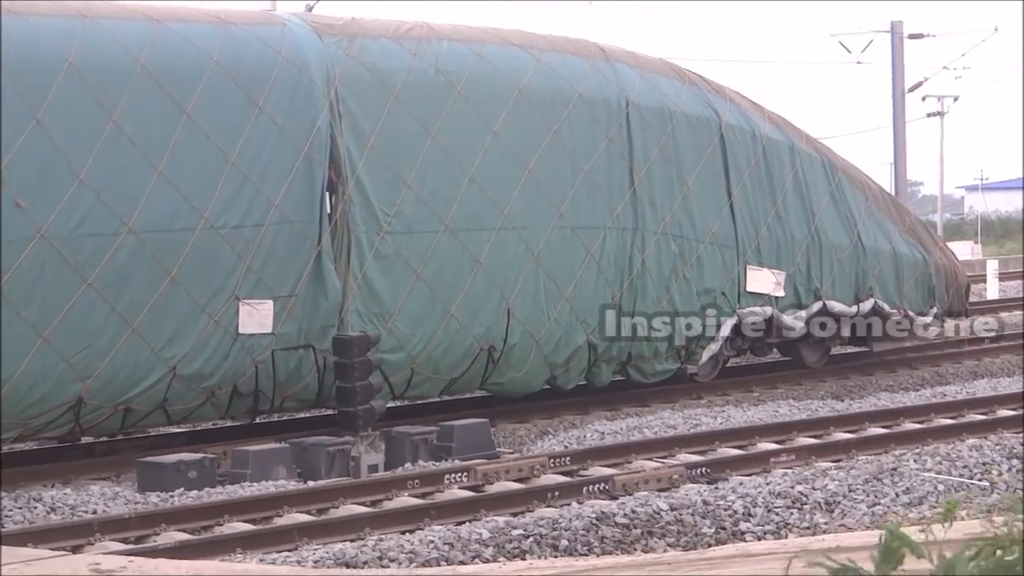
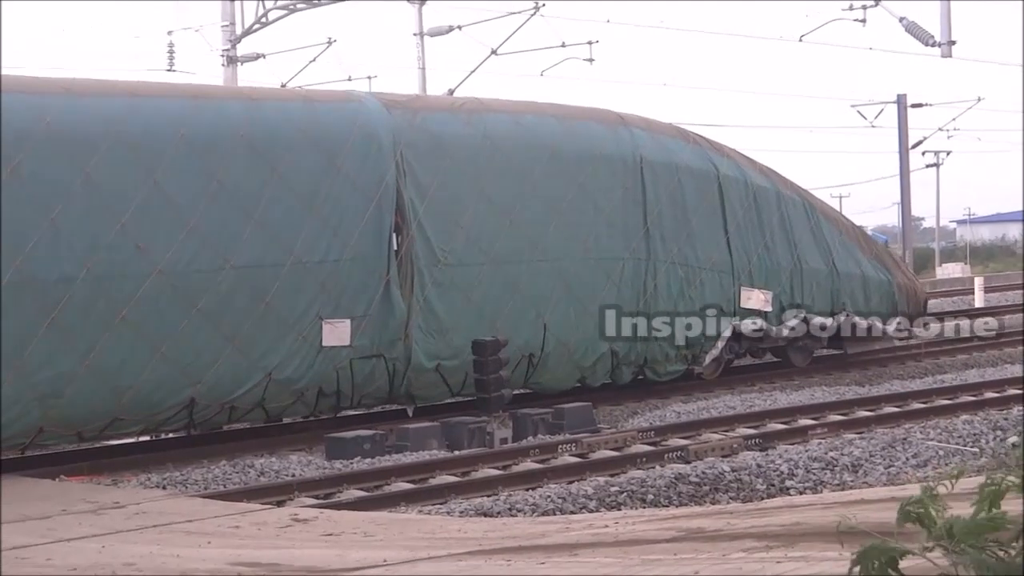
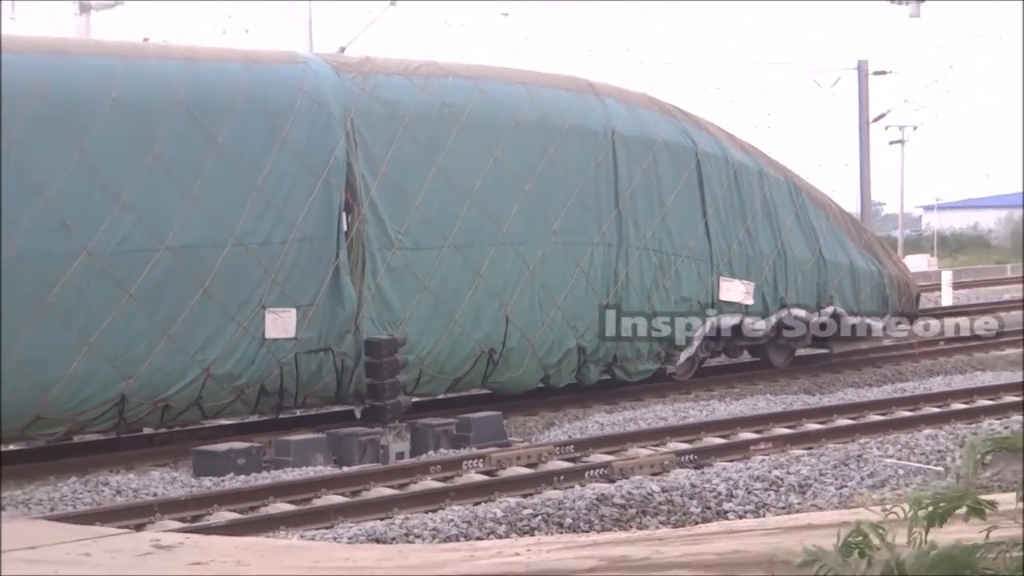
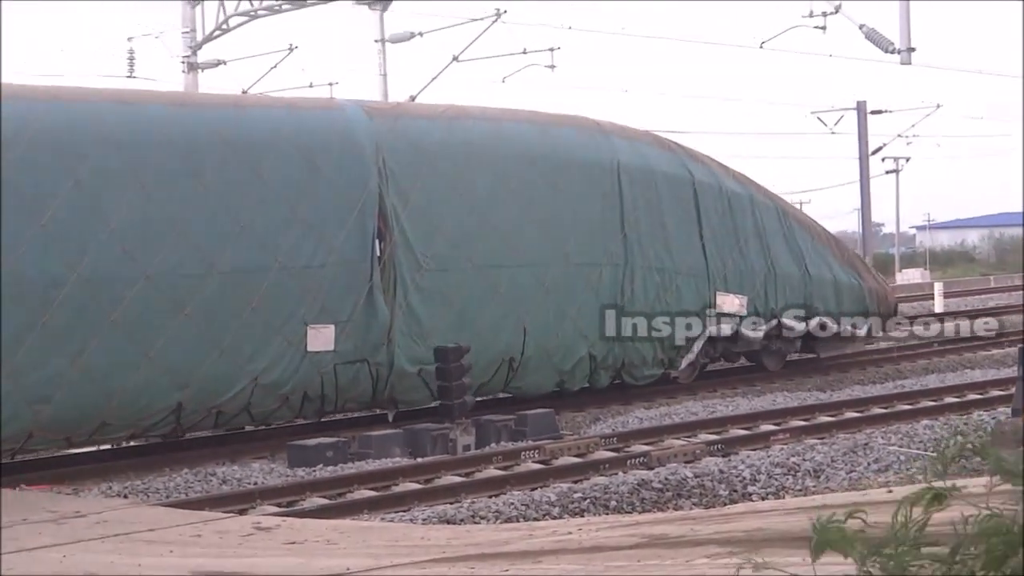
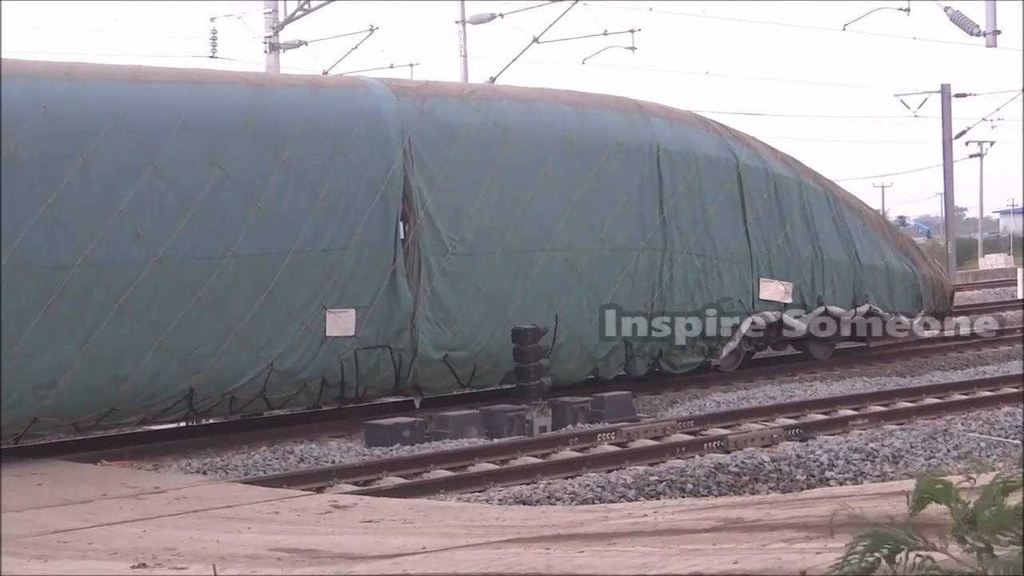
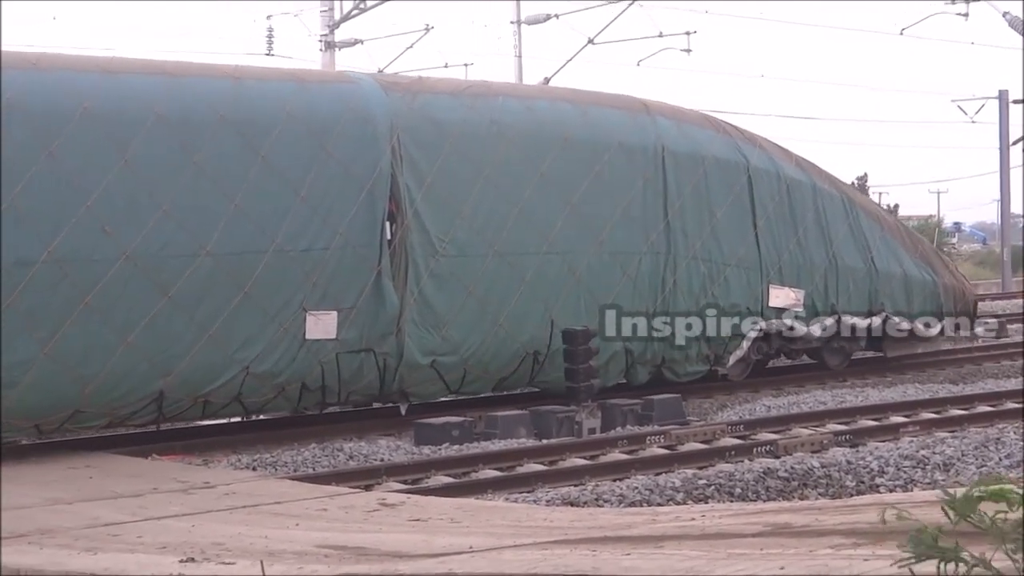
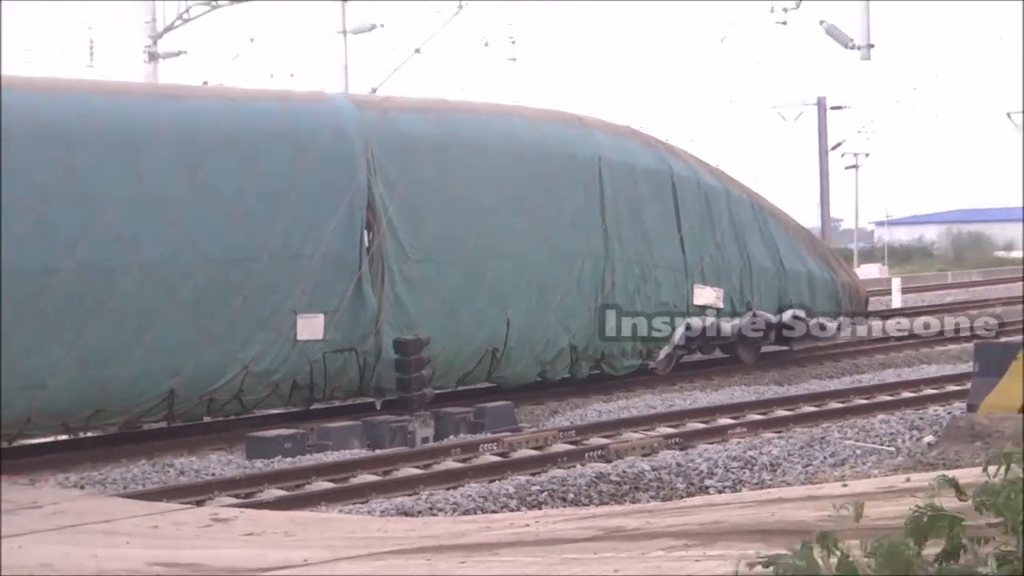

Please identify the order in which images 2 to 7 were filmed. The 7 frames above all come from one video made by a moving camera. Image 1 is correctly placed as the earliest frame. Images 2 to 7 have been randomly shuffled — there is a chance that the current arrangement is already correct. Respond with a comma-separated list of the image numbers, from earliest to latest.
3, 7, 4, 2, 5, 6
